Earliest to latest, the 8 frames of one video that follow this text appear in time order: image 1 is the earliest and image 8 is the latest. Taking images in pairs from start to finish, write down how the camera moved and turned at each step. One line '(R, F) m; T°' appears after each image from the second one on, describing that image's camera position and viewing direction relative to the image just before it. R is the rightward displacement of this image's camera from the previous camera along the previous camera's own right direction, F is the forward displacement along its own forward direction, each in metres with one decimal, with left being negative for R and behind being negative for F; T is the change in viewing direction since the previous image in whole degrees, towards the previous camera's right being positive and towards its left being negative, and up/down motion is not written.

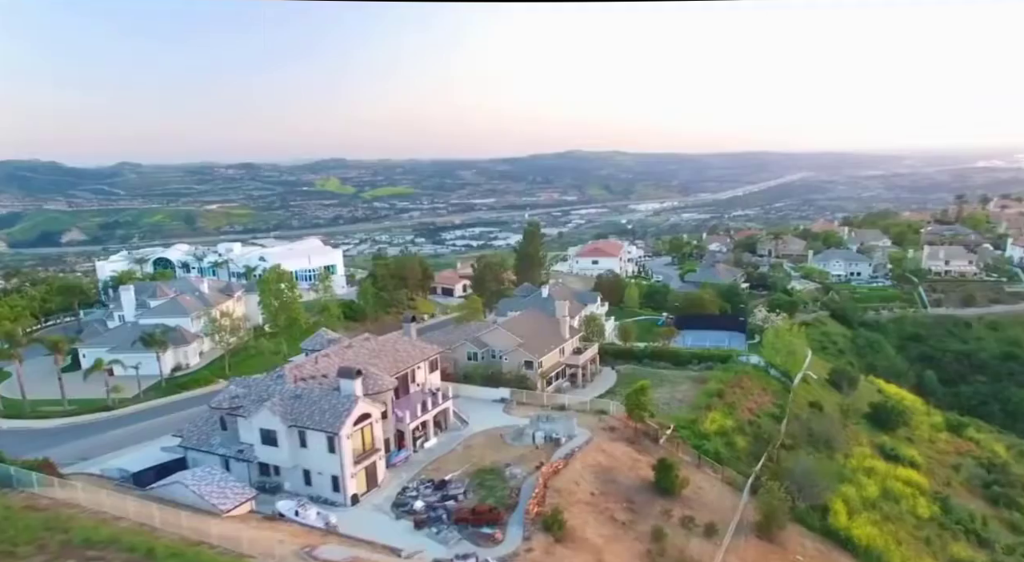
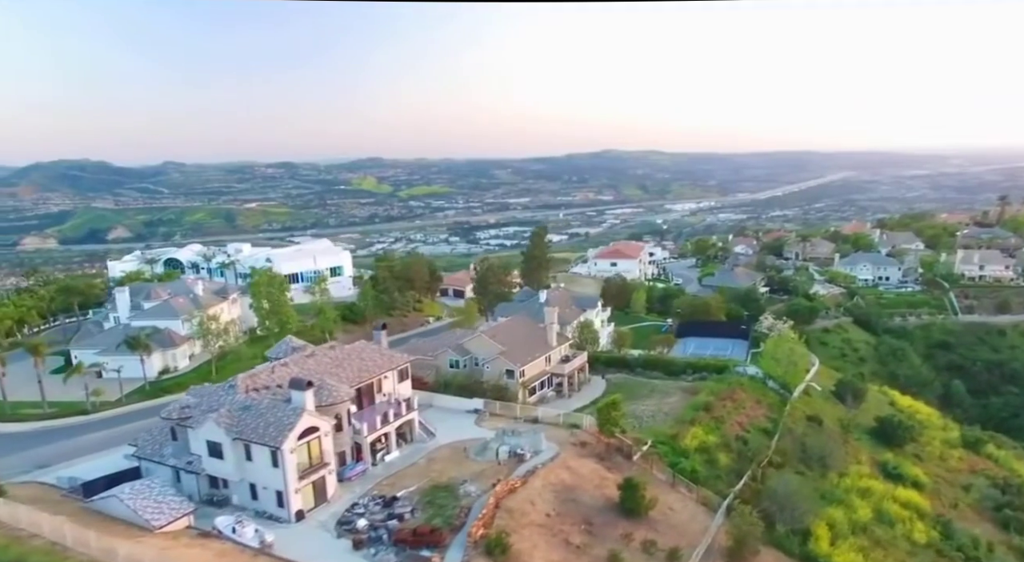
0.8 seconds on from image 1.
(+1.9, +0.7) m; -3°
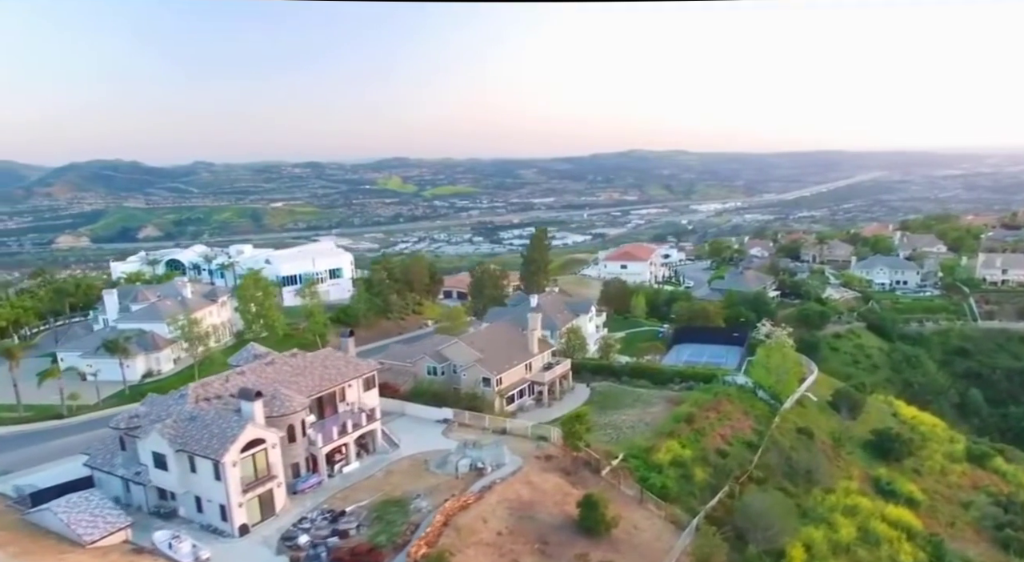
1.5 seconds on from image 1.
(+1.6, +0.6) m; -2°
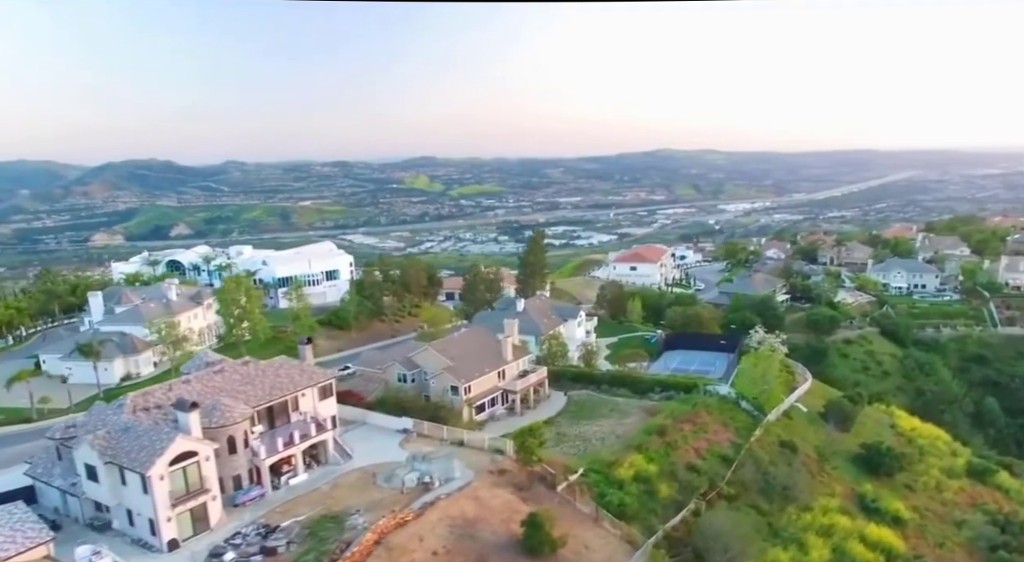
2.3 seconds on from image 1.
(+1.9, +0.6) m; -2°
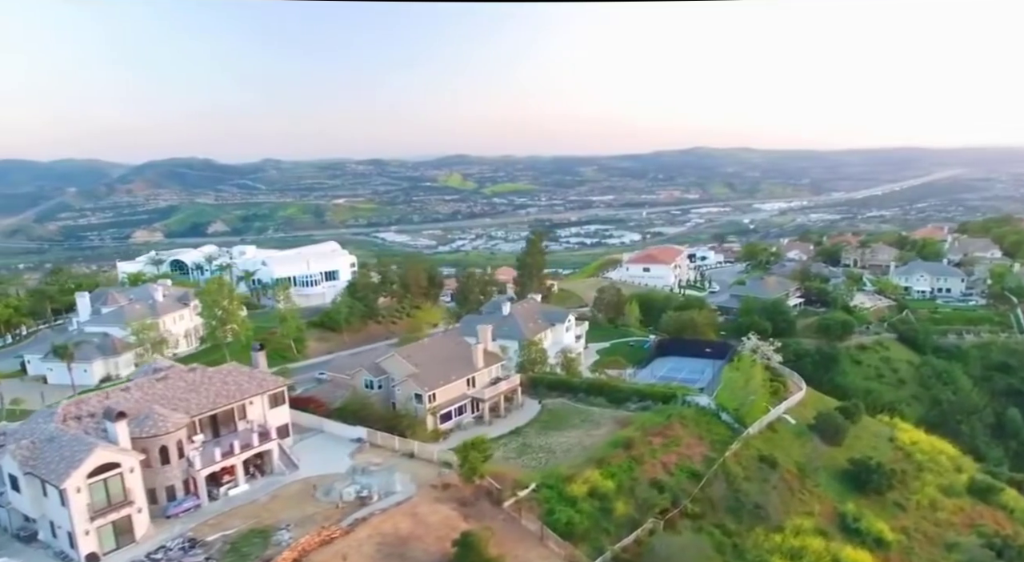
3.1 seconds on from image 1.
(+2.2, +0.7) m; -2°
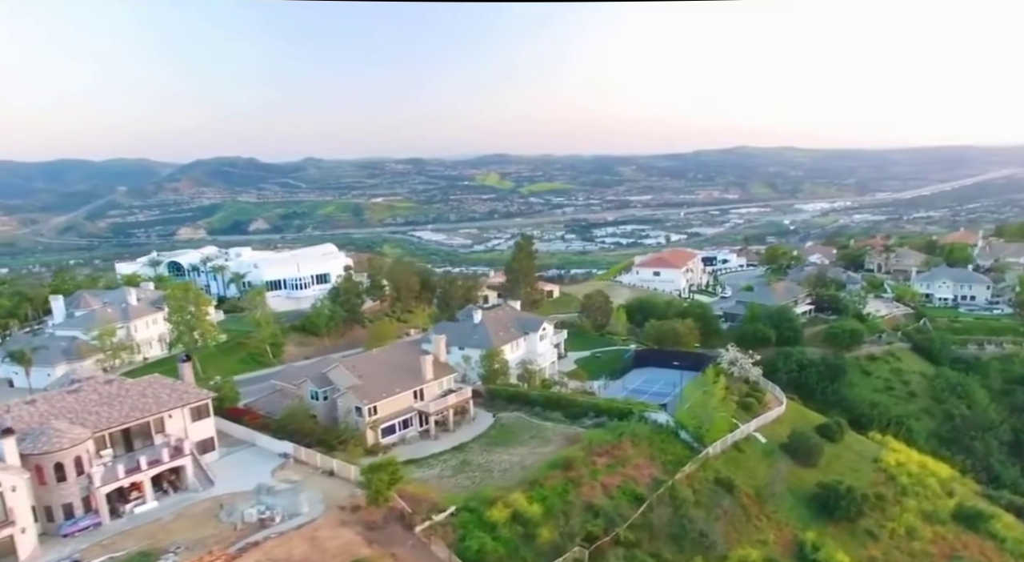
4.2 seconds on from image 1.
(+3.0, +0.9) m; -3°
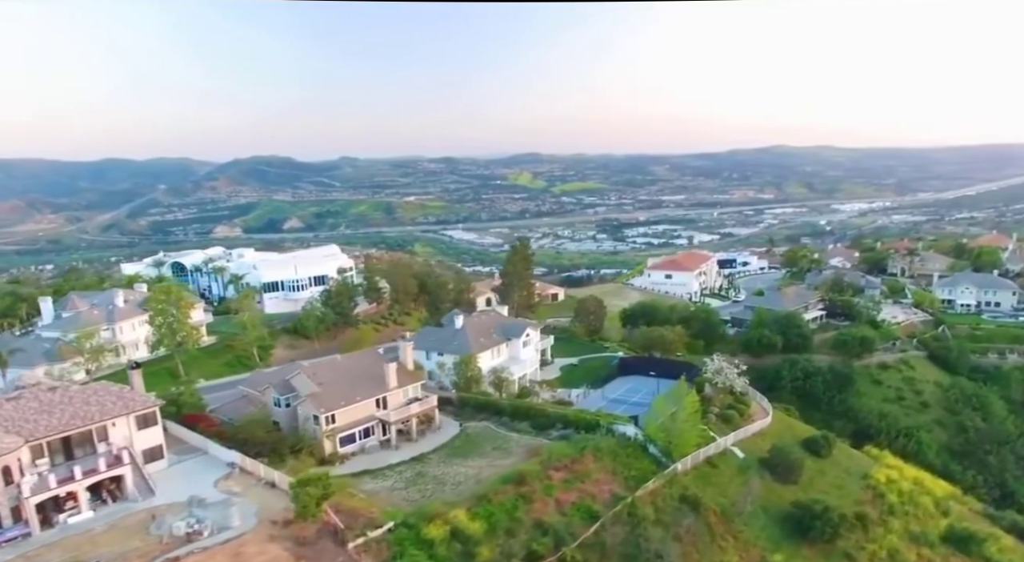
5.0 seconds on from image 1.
(+2.3, +0.6) m; -2°
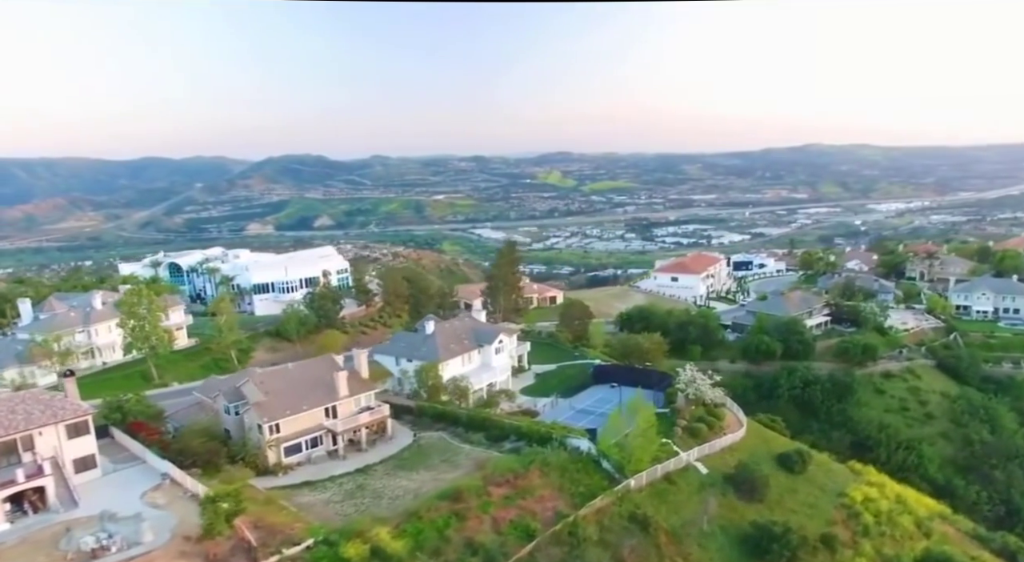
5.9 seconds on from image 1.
(+2.6, +0.6) m; -2°
